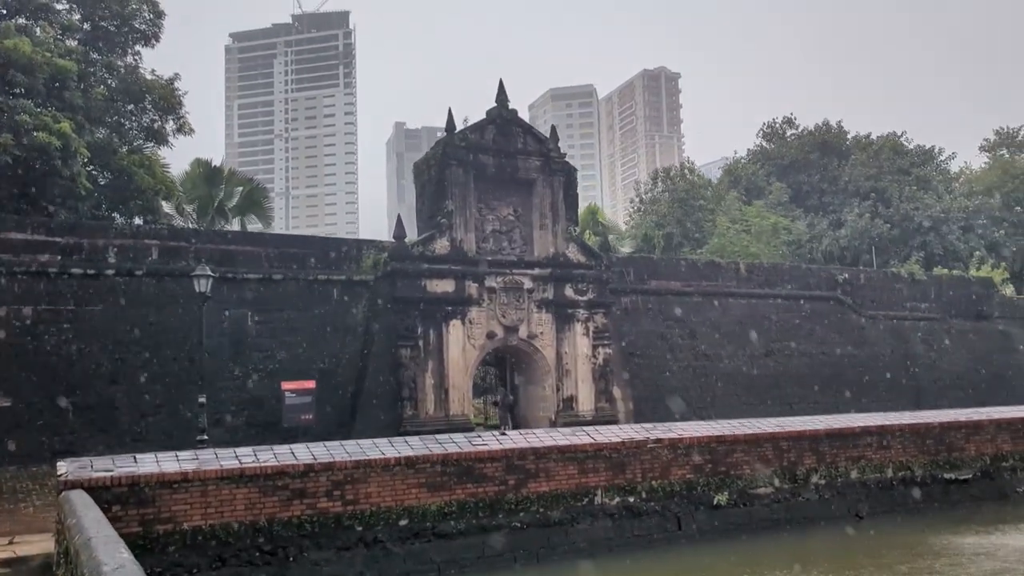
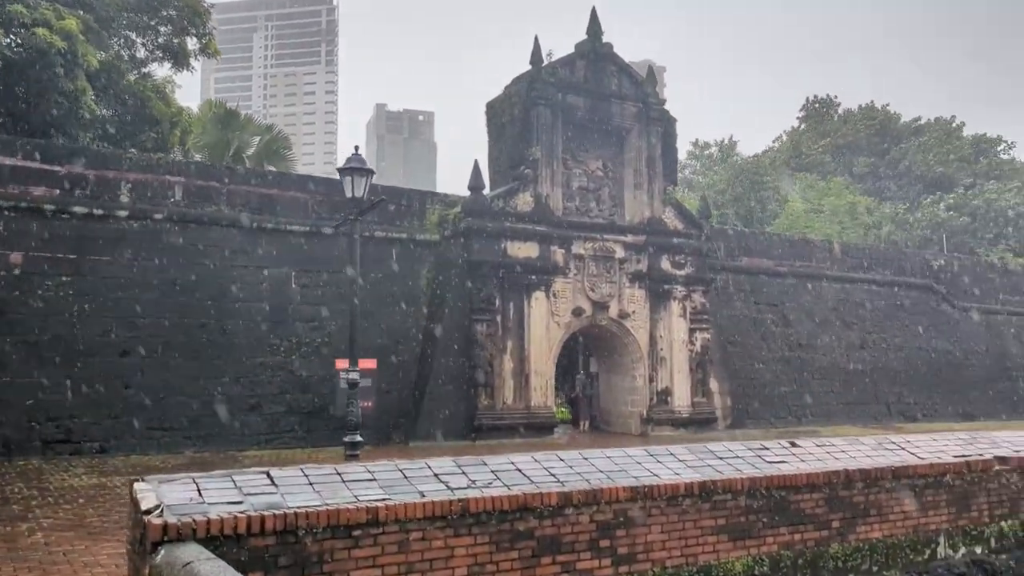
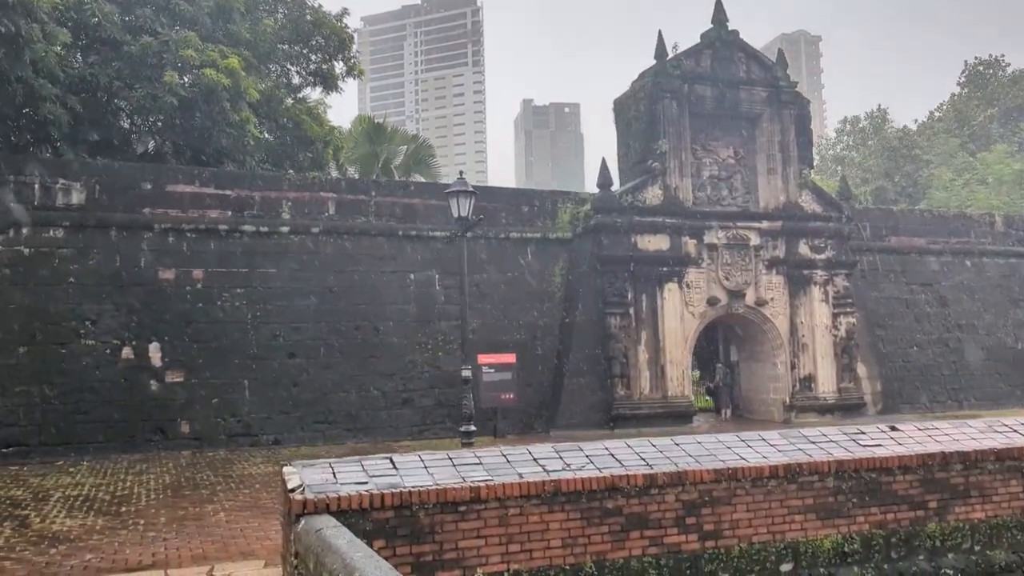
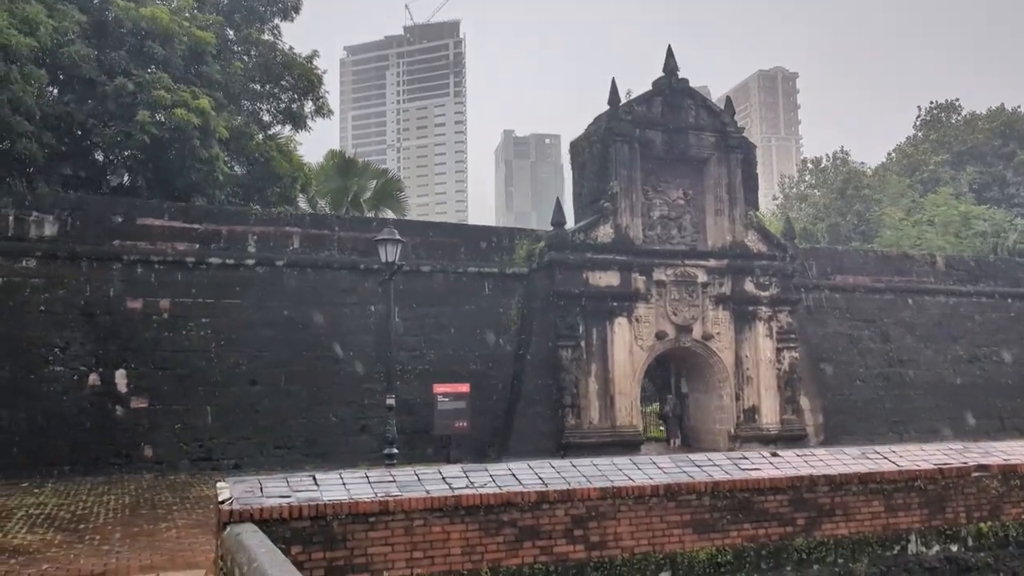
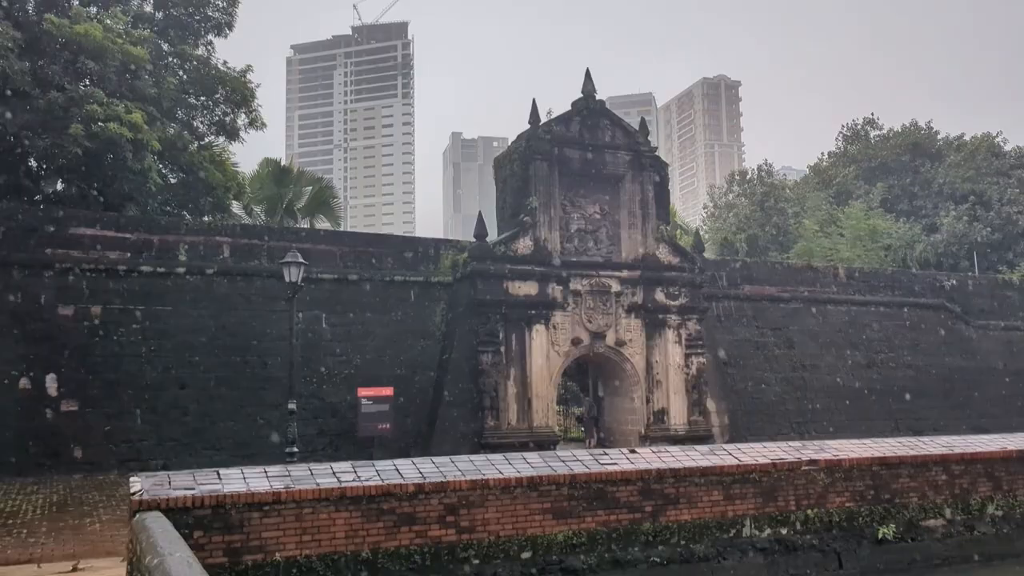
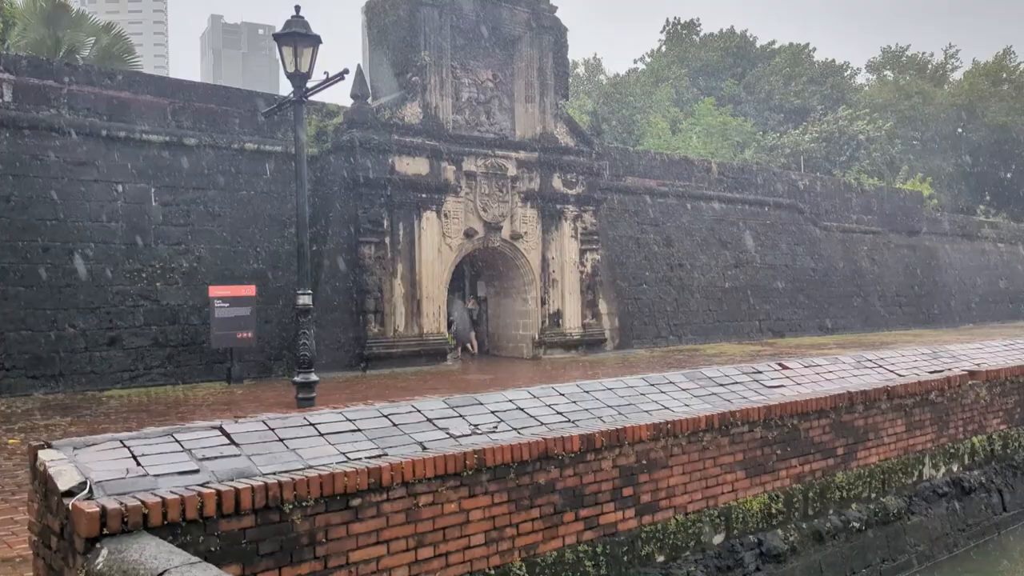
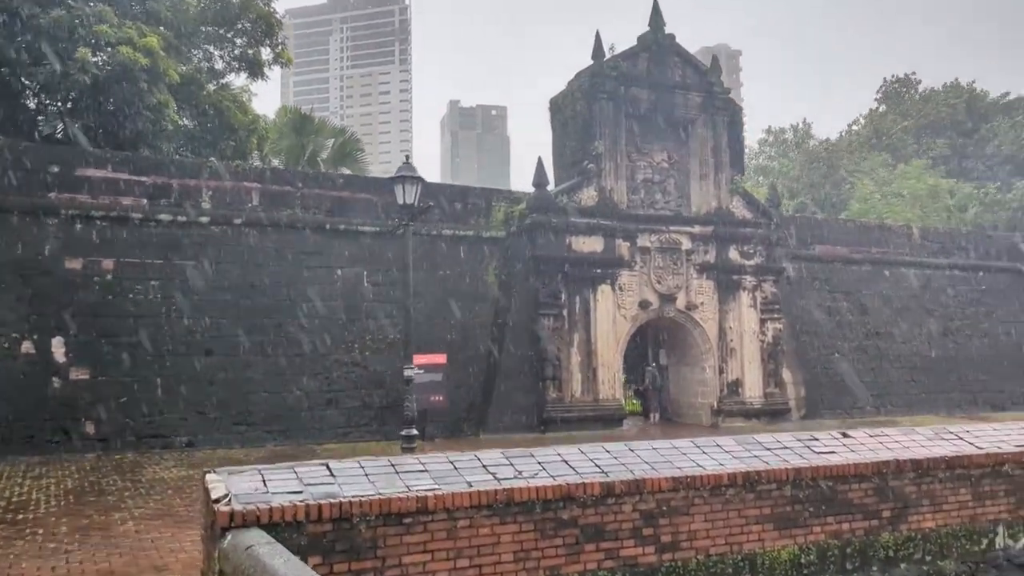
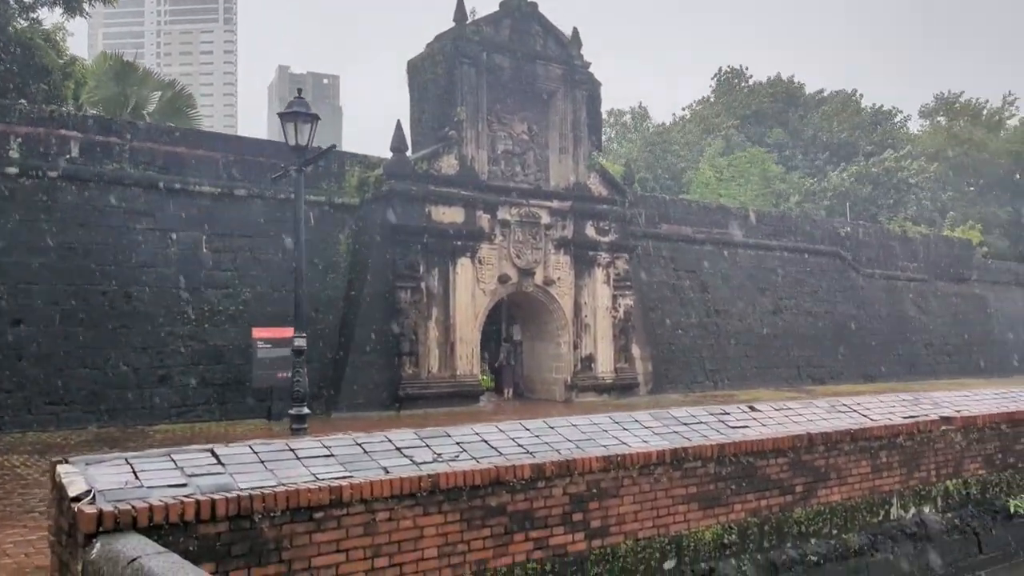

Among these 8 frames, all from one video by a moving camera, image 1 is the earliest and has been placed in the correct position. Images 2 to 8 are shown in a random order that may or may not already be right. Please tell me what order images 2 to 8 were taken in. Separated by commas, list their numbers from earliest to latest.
5, 4, 3, 7, 2, 8, 6
